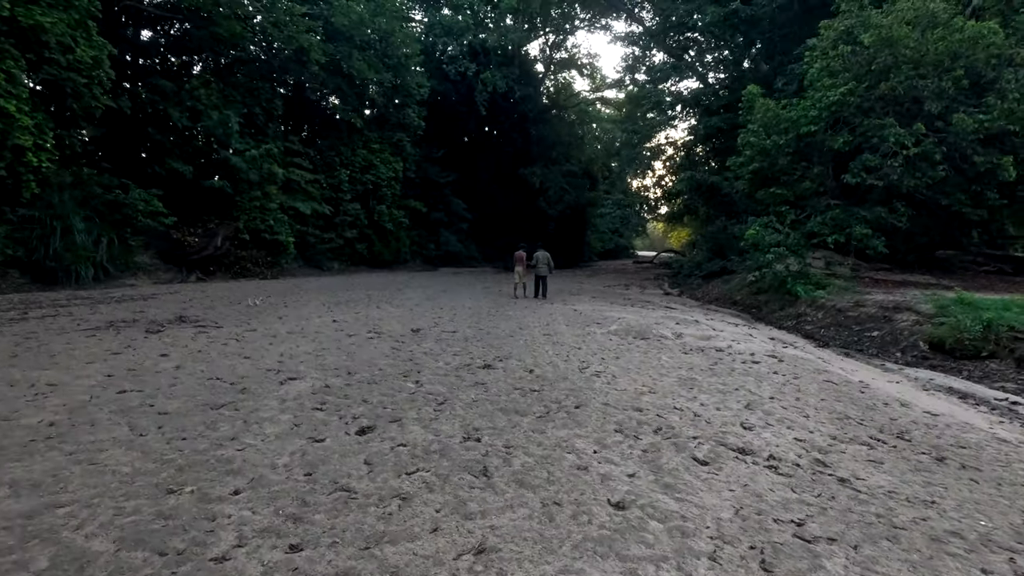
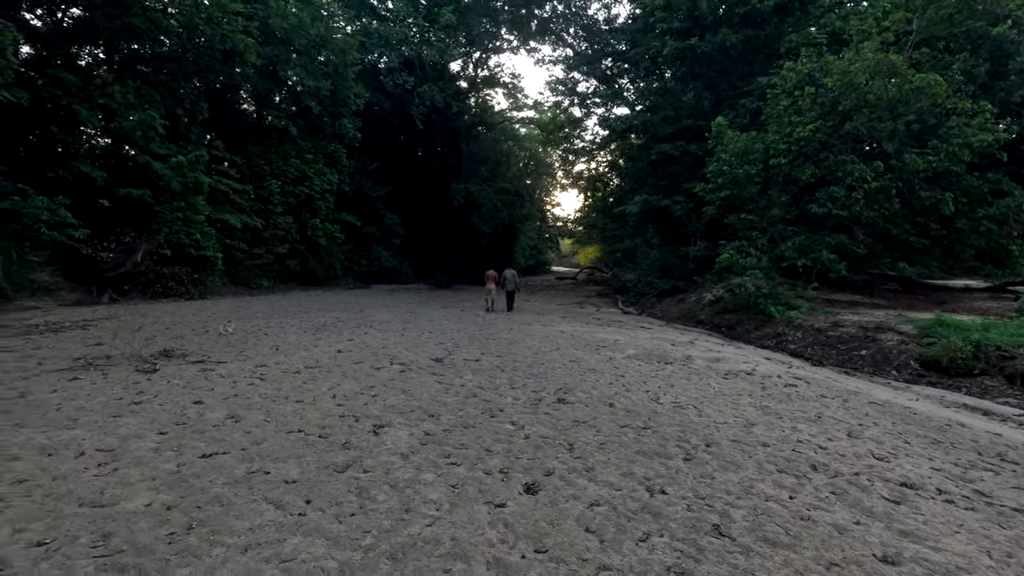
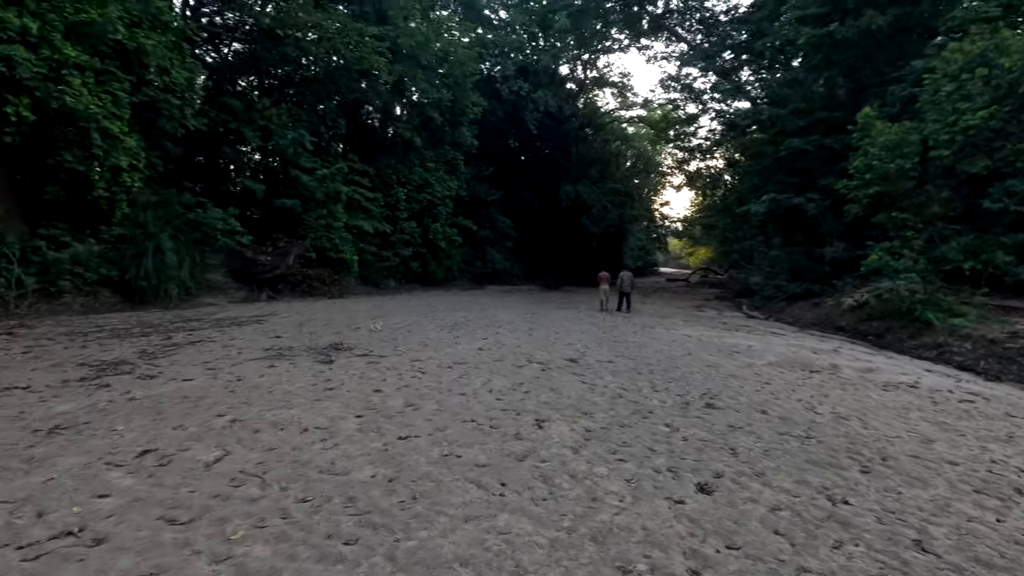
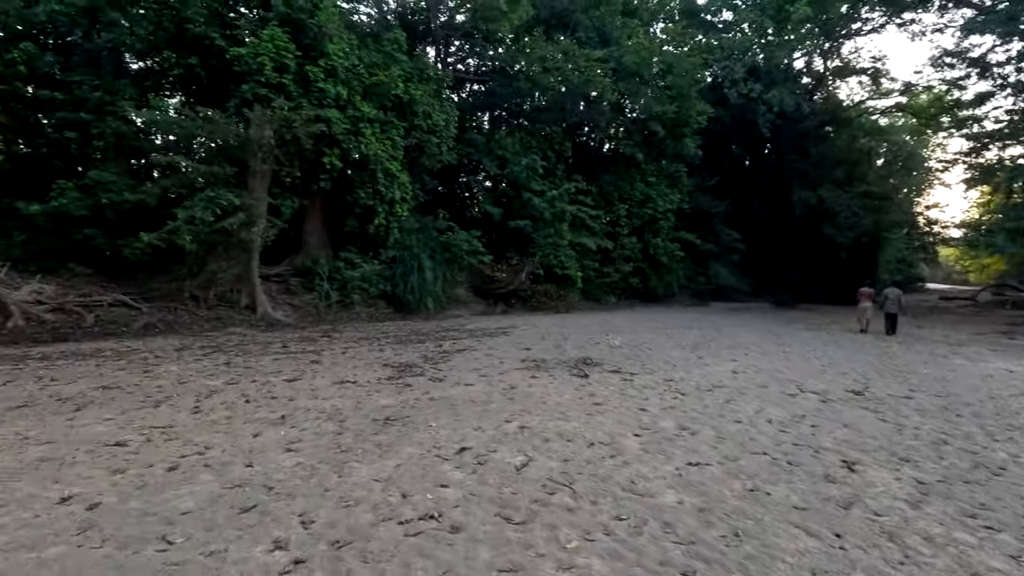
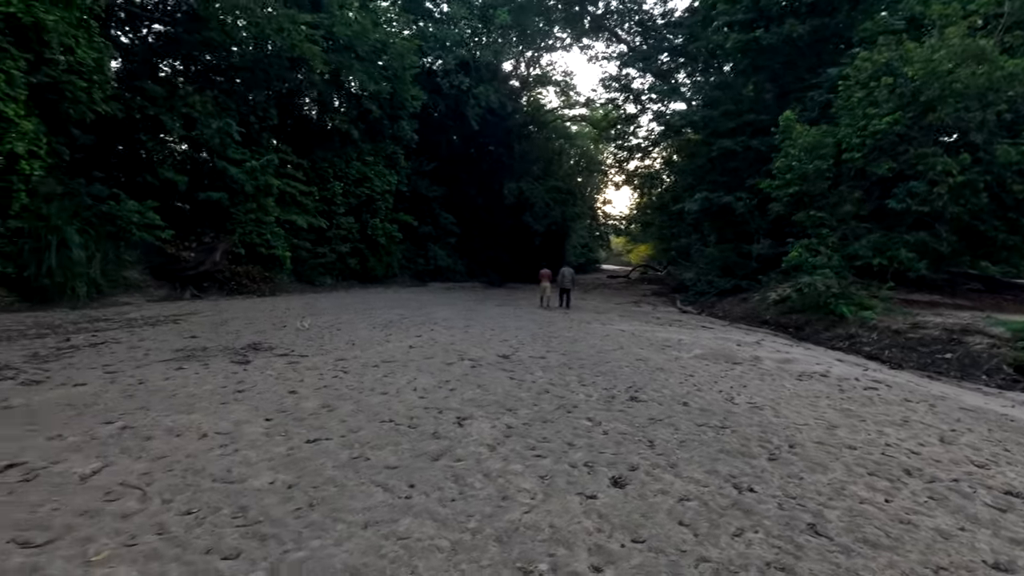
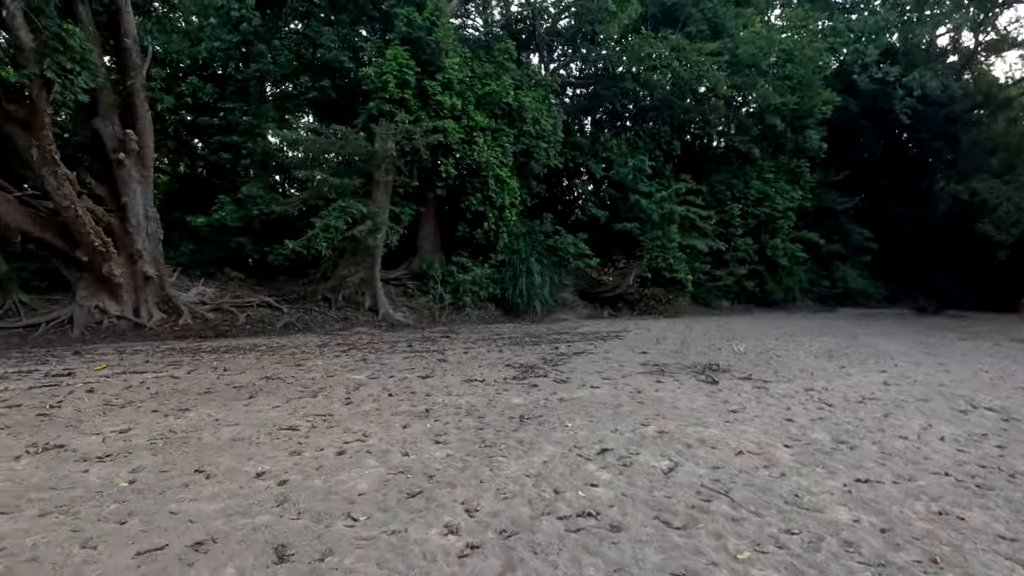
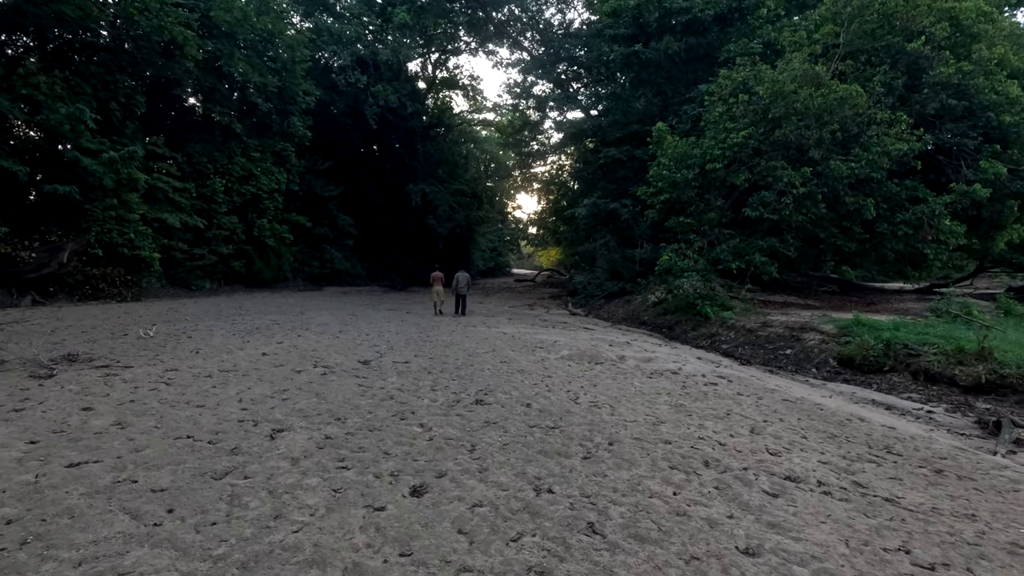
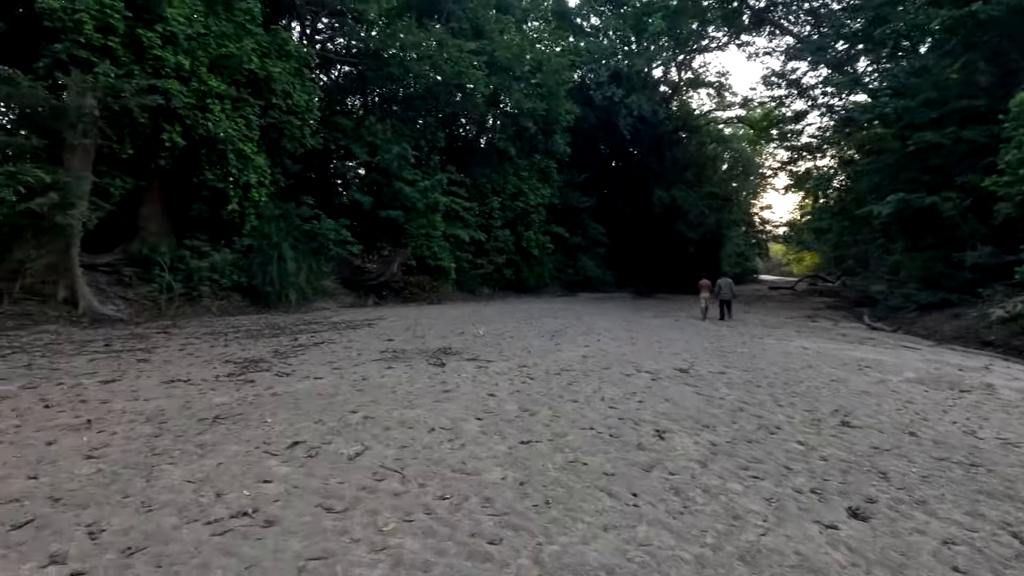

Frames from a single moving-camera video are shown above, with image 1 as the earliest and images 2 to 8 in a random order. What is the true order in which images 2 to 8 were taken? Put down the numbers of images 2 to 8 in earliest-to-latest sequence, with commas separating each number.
7, 2, 5, 3, 8, 4, 6
